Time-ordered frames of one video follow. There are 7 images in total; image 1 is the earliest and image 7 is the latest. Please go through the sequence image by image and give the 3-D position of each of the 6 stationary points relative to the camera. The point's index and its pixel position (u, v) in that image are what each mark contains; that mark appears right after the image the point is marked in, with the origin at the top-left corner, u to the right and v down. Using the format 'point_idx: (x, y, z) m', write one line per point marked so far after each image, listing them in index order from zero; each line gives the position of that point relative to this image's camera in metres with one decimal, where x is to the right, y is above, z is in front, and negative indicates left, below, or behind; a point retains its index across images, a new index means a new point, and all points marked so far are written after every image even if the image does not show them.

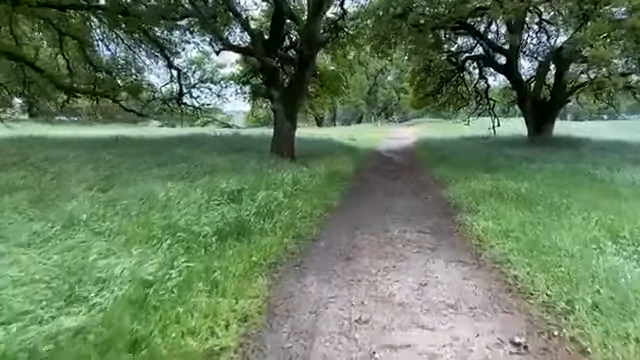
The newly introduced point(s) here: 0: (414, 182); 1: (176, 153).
0: (+2.7, -0.1, +13.0) m
1: (-5.0, +1.0, +15.7) m
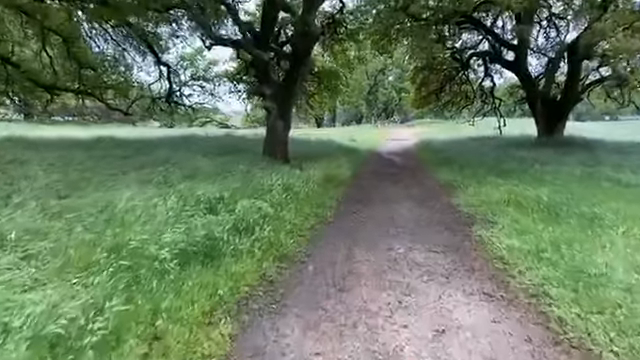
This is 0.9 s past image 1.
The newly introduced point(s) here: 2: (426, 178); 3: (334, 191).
0: (+2.6, -0.2, +11.7) m
1: (-5.1, +0.8, +14.4) m
2: (+3.1, 0.0, +13.3) m
3: (+0.3, -0.3, +10.8) m
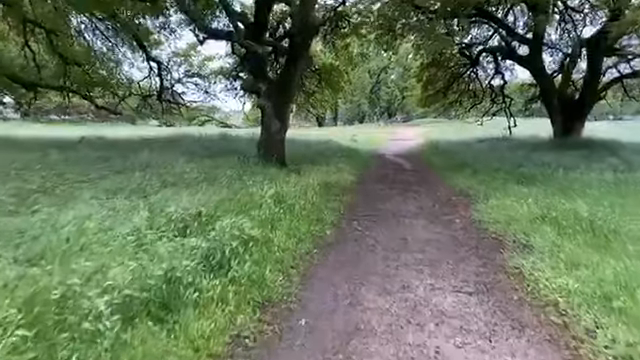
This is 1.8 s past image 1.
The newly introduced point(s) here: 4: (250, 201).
0: (+2.5, -0.4, +10.3) m
1: (-5.1, +0.7, +13.0) m
2: (+3.1, -0.2, +11.9) m
3: (+0.3, -0.5, +9.4) m
4: (-1.2, -0.4, +7.9) m
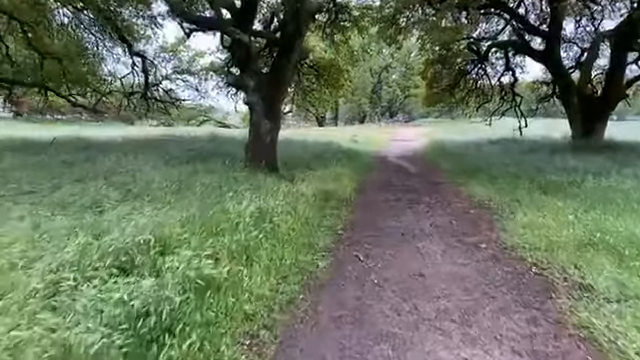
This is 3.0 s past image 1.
0: (+2.4, -0.6, +8.7) m
1: (-5.2, +0.5, +11.4) m
2: (+3.0, -0.4, +10.3) m
3: (+0.2, -0.7, +7.8) m
4: (-1.3, -0.6, +6.3) m
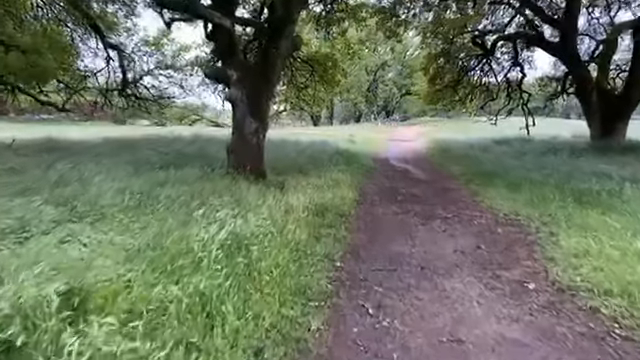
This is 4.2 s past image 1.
0: (+2.3, -0.8, +7.1) m
1: (-5.3, +0.3, +9.8) m
2: (+2.9, -0.5, +8.7) m
3: (+0.1, -0.9, +6.2) m
4: (-1.4, -0.8, +4.7) m
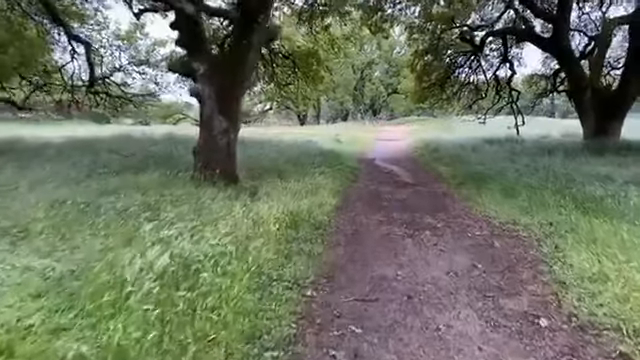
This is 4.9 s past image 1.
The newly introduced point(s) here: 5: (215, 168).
0: (+2.0, -0.9, +6.2) m
1: (-5.8, +0.1, +8.7) m
2: (+2.5, -0.6, +7.9) m
3: (-0.2, -1.0, +5.3) m
4: (-1.7, -0.9, +3.7) m
5: (-2.2, +0.2, +9.4) m
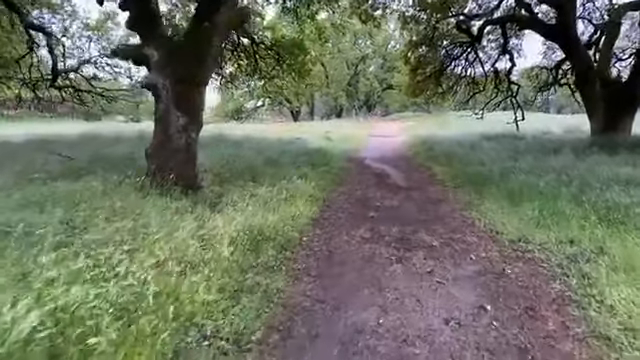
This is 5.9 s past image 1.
0: (+1.6, -1.0, +4.9) m
1: (-6.2, 0.0, +7.3) m
2: (+2.1, -0.7, +6.5) m
3: (-0.6, -1.1, +3.9) m
4: (-2.1, -1.0, +2.3) m
5: (-2.6, +0.1, +8.0) m
